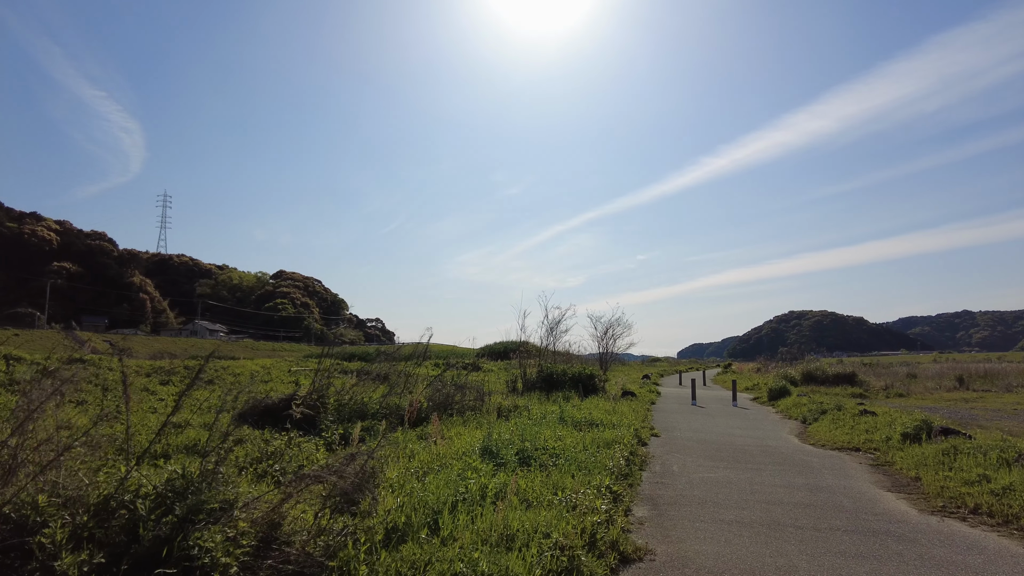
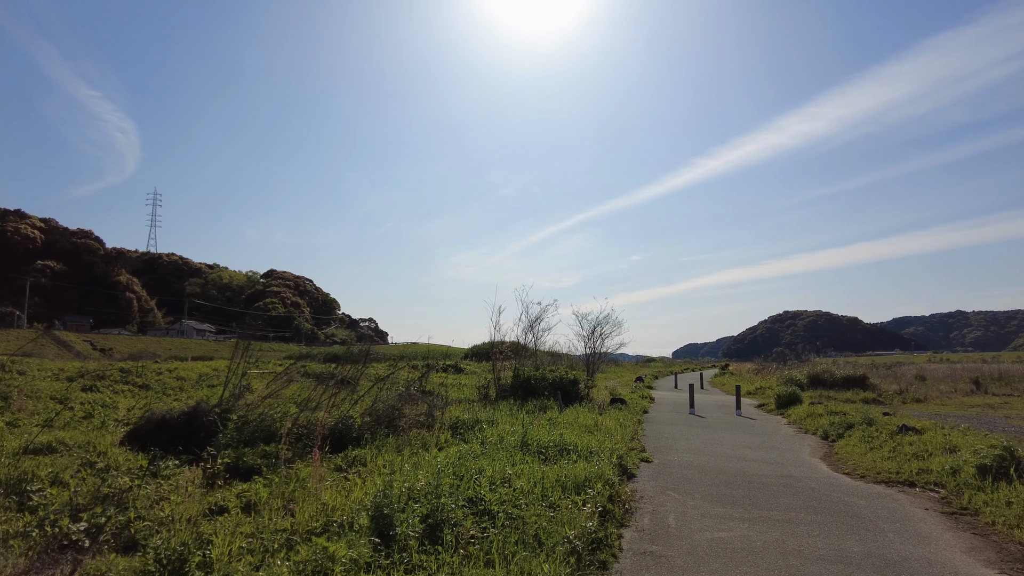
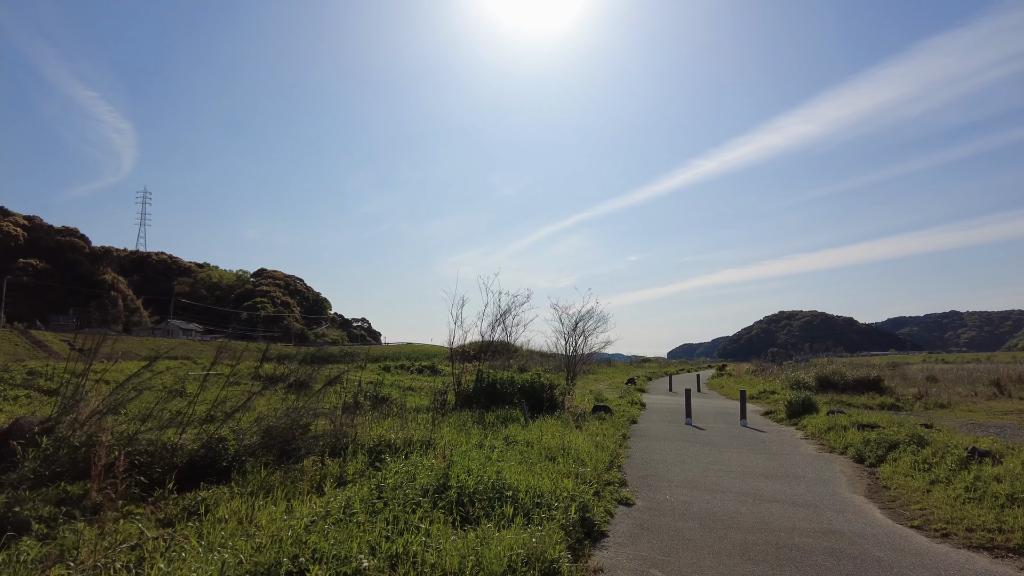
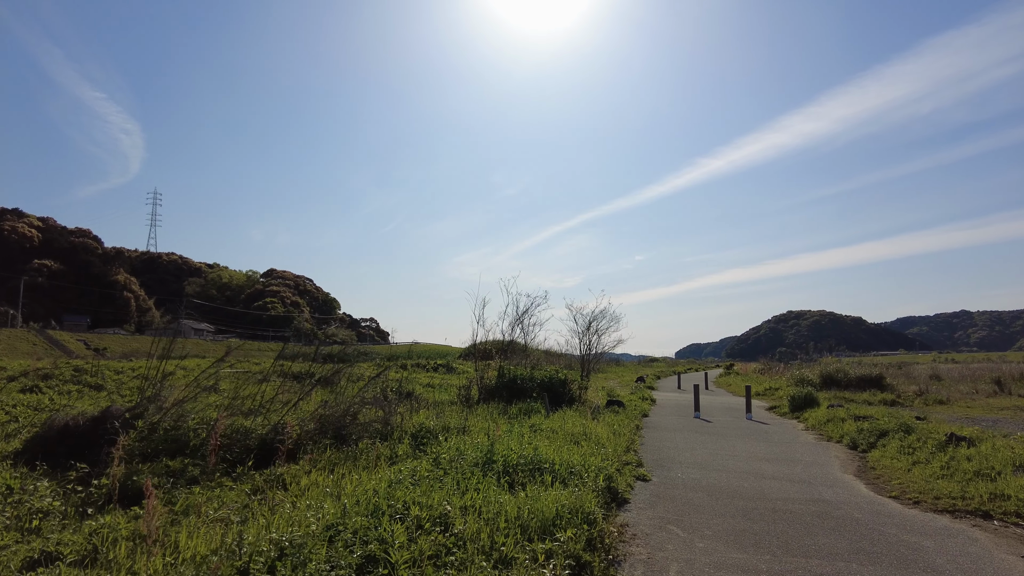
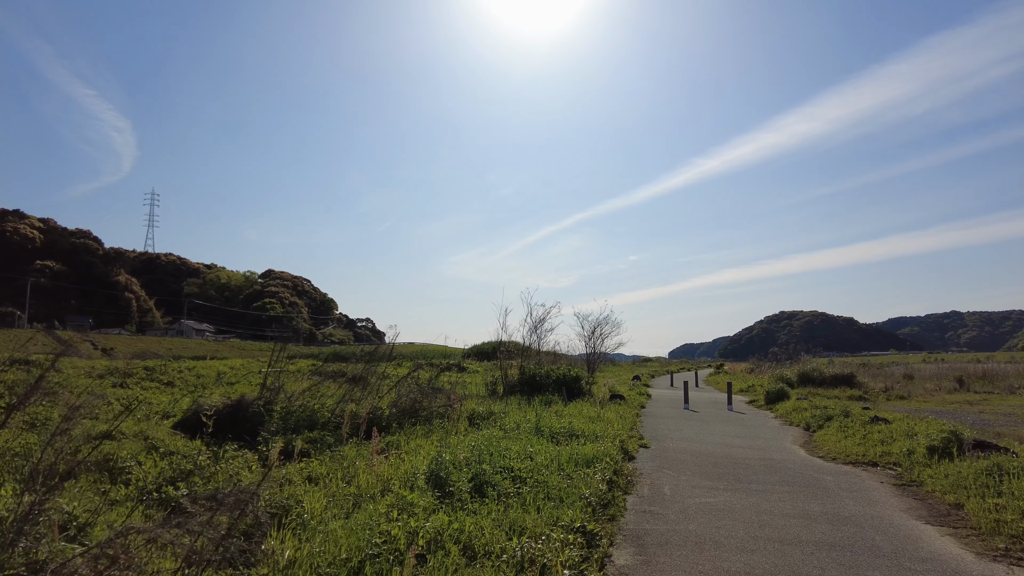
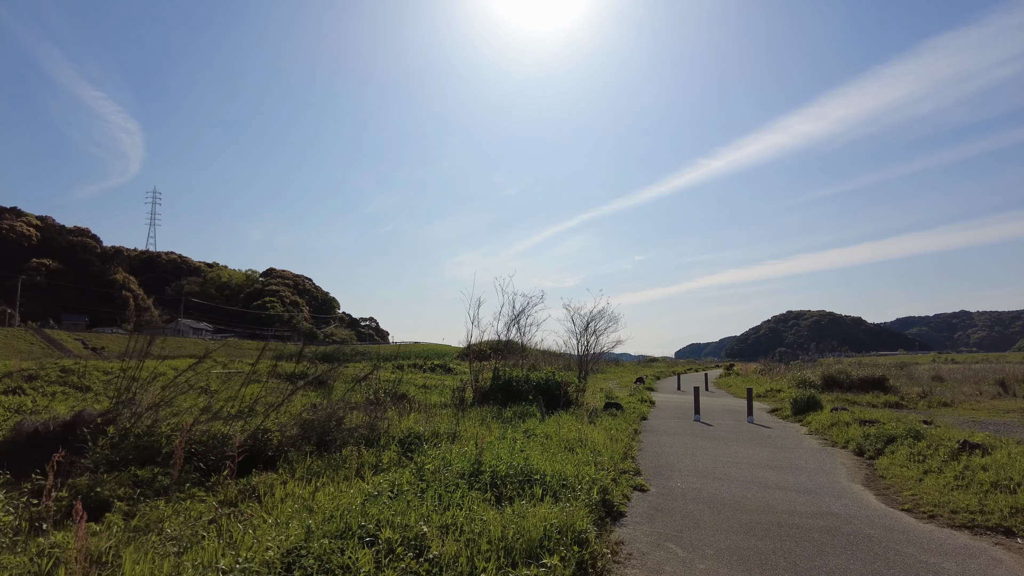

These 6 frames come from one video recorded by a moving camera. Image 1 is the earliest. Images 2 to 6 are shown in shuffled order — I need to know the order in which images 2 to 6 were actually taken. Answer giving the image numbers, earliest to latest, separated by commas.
5, 2, 4, 6, 3
